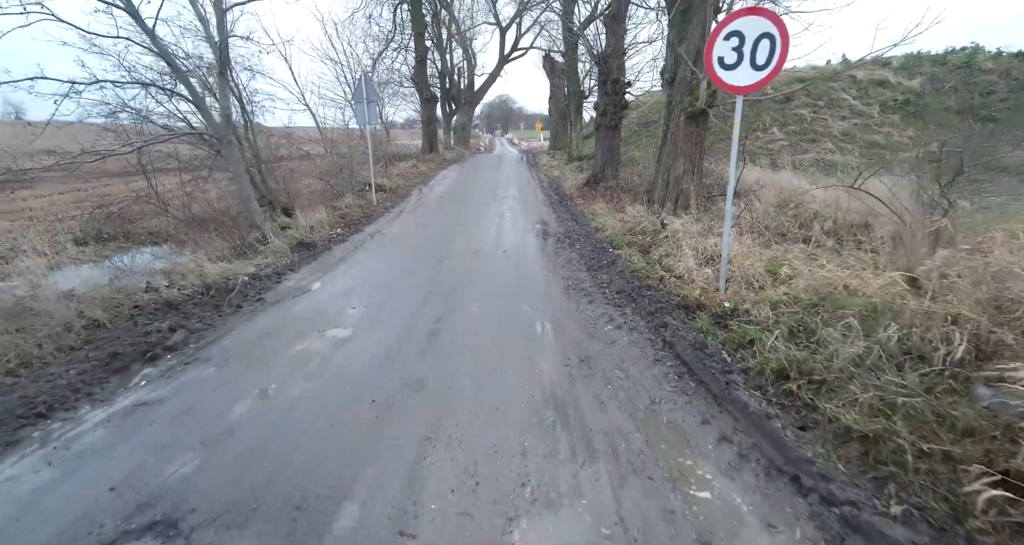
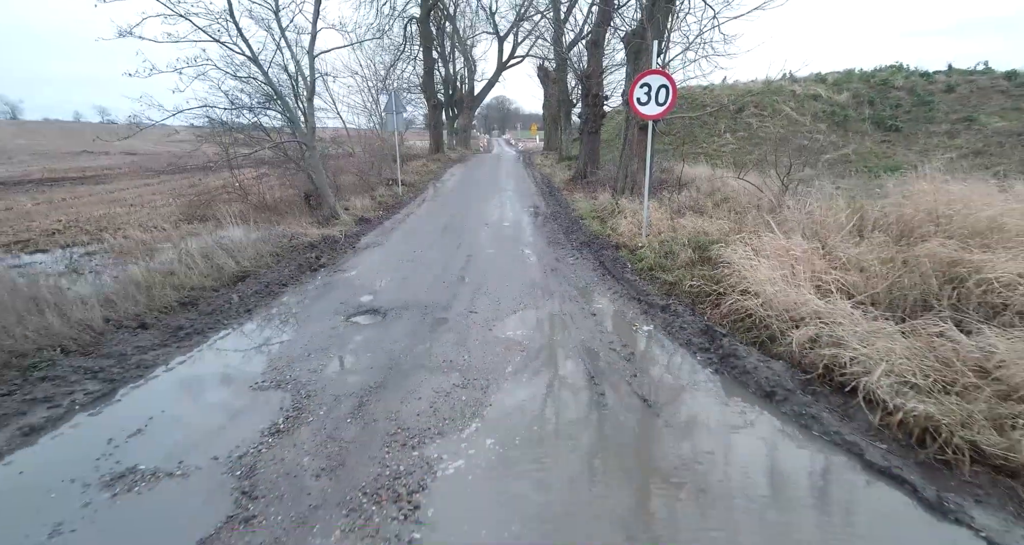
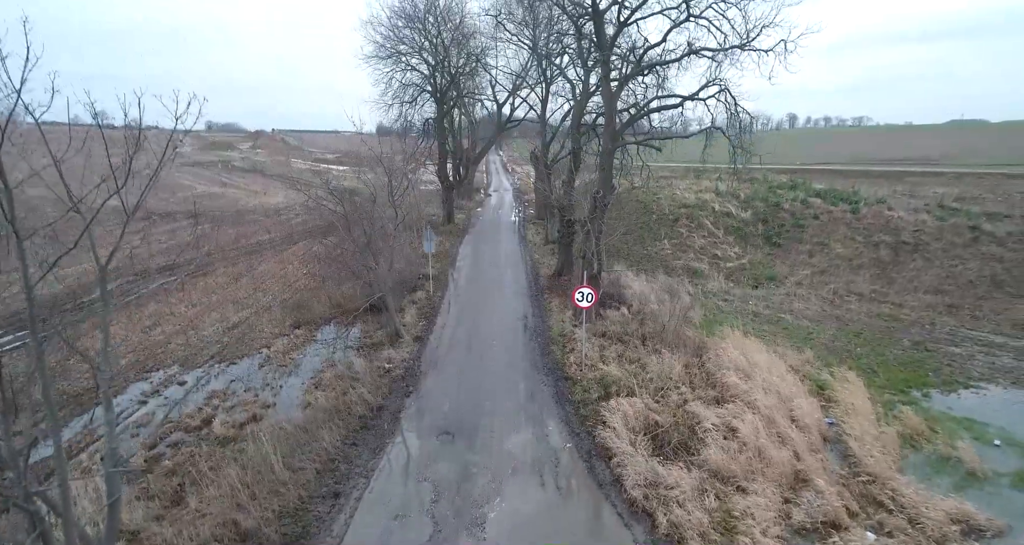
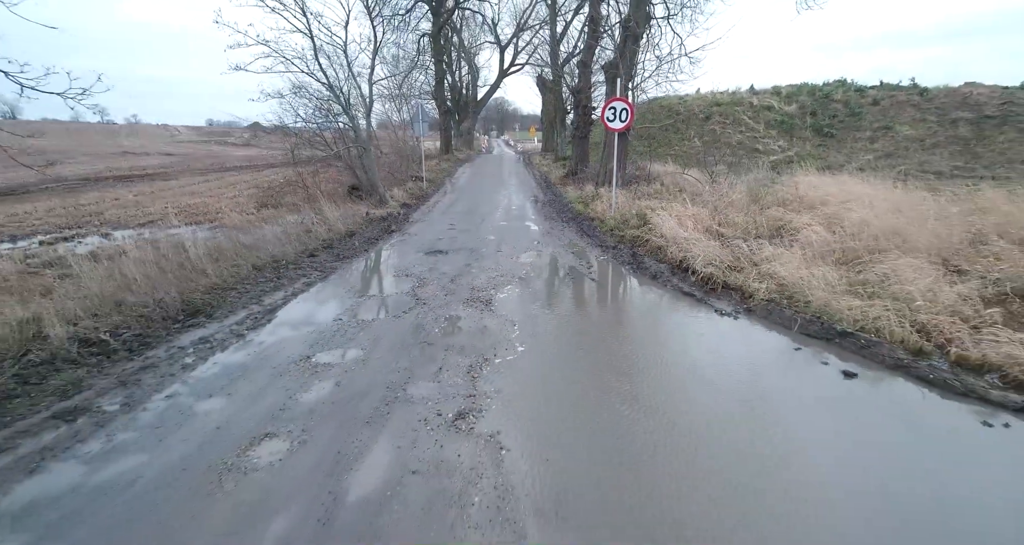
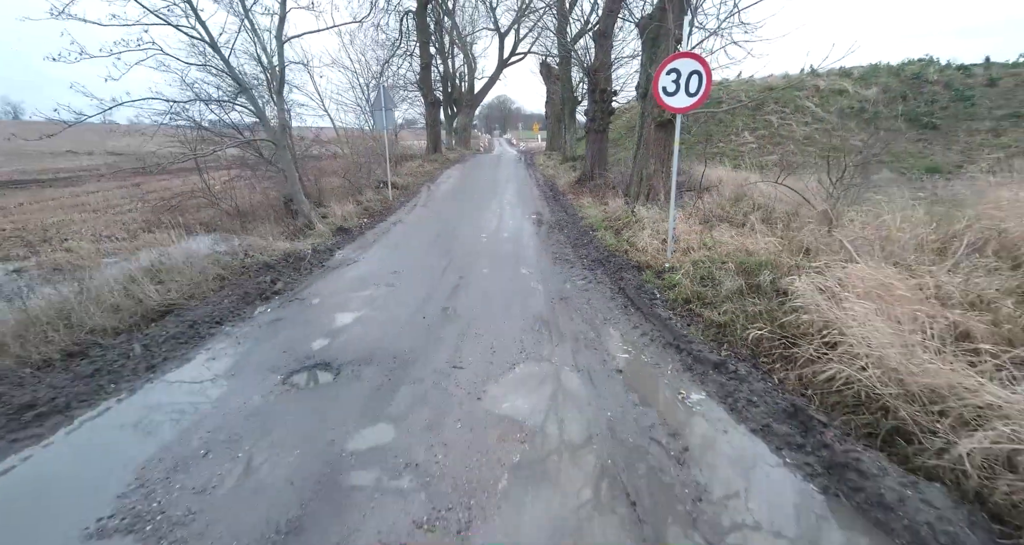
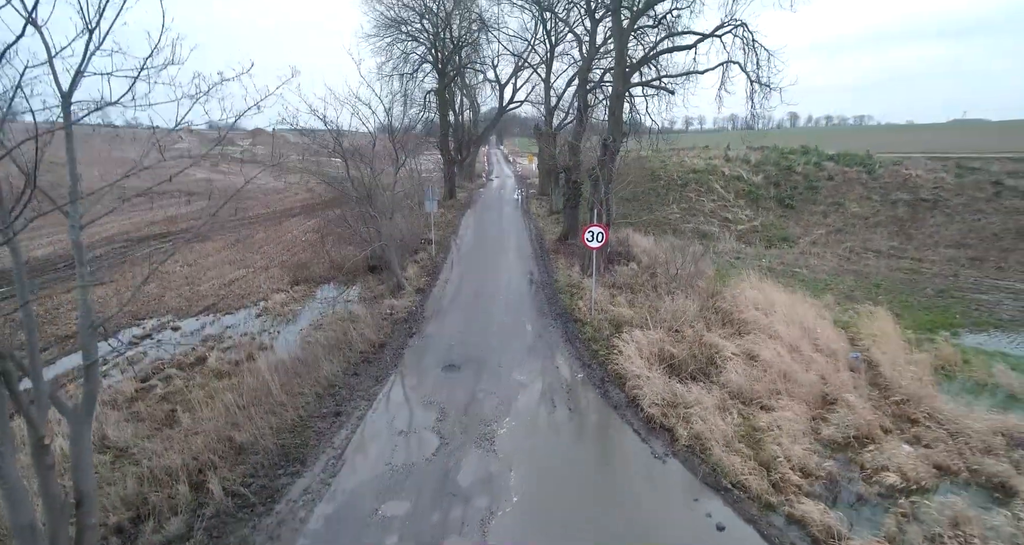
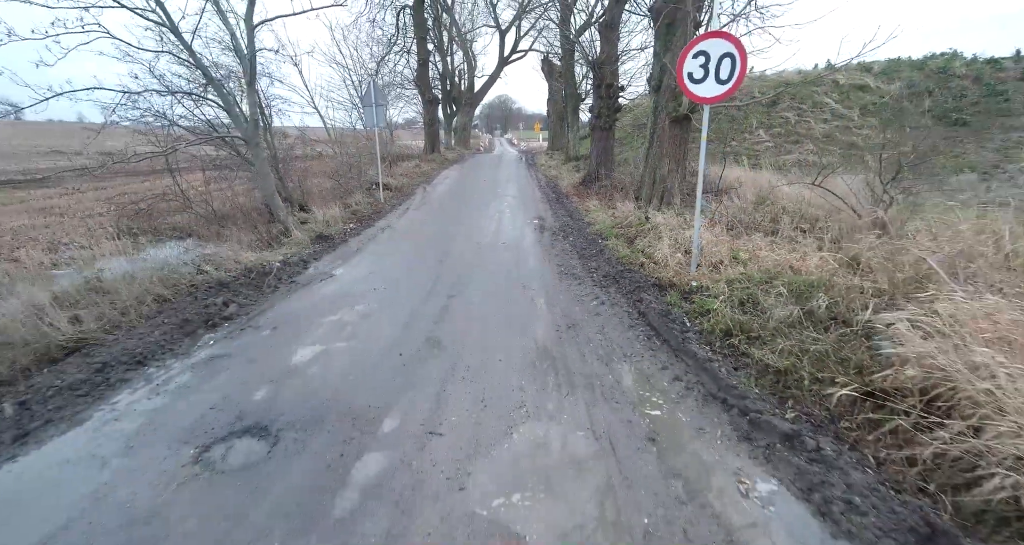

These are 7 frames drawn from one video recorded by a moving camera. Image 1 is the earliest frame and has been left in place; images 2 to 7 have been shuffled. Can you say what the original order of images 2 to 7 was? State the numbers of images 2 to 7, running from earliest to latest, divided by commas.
7, 5, 2, 4, 6, 3
